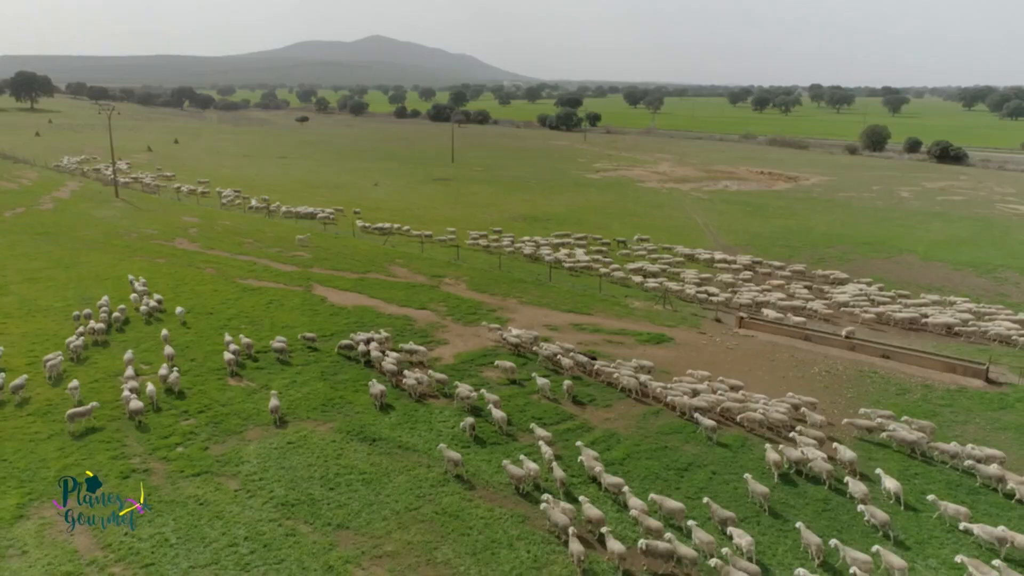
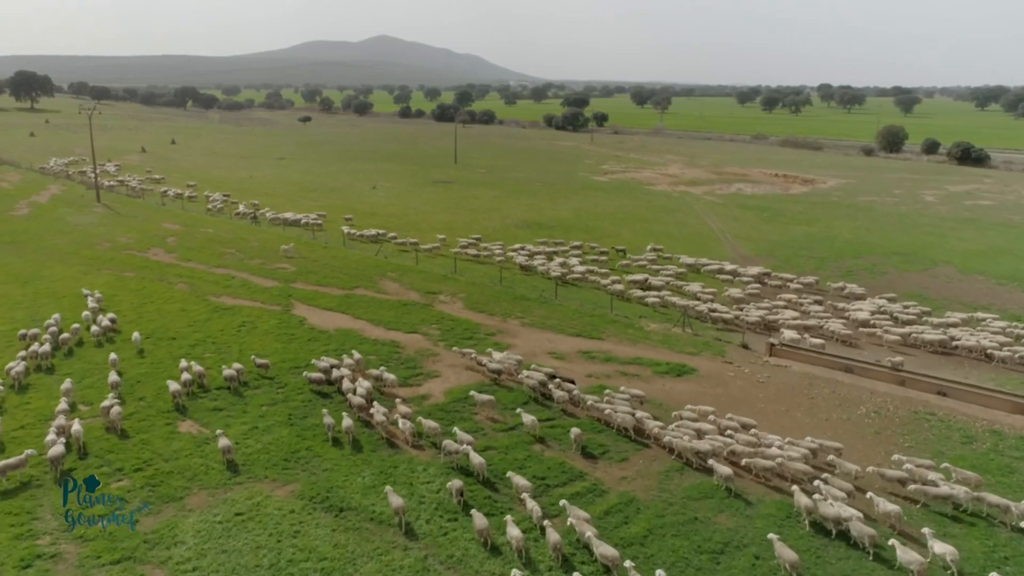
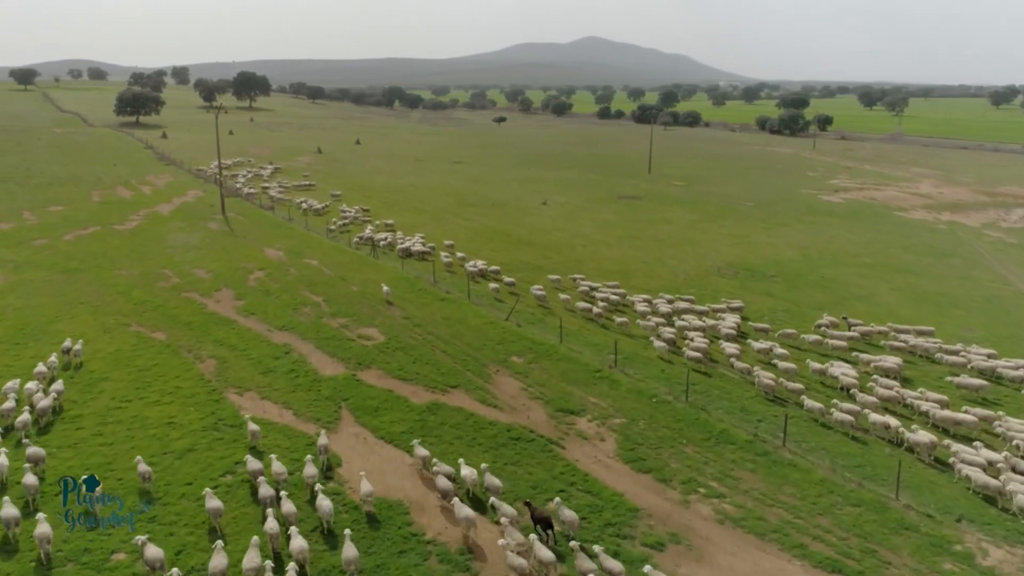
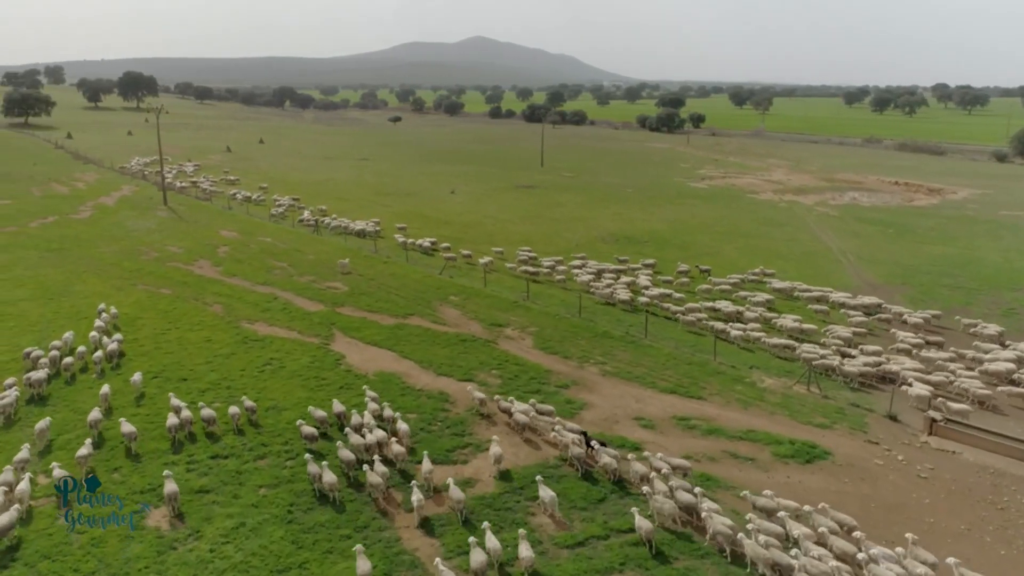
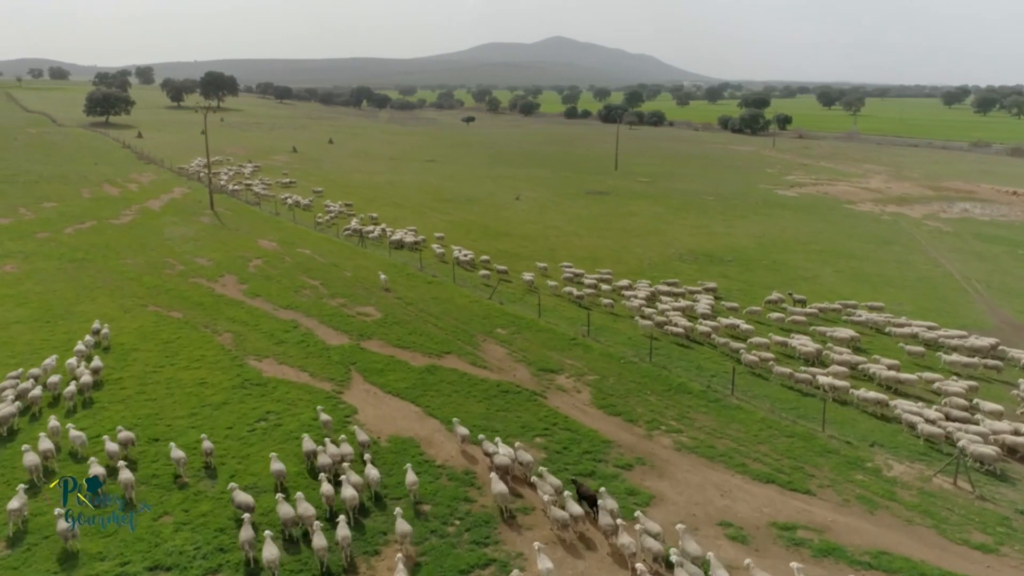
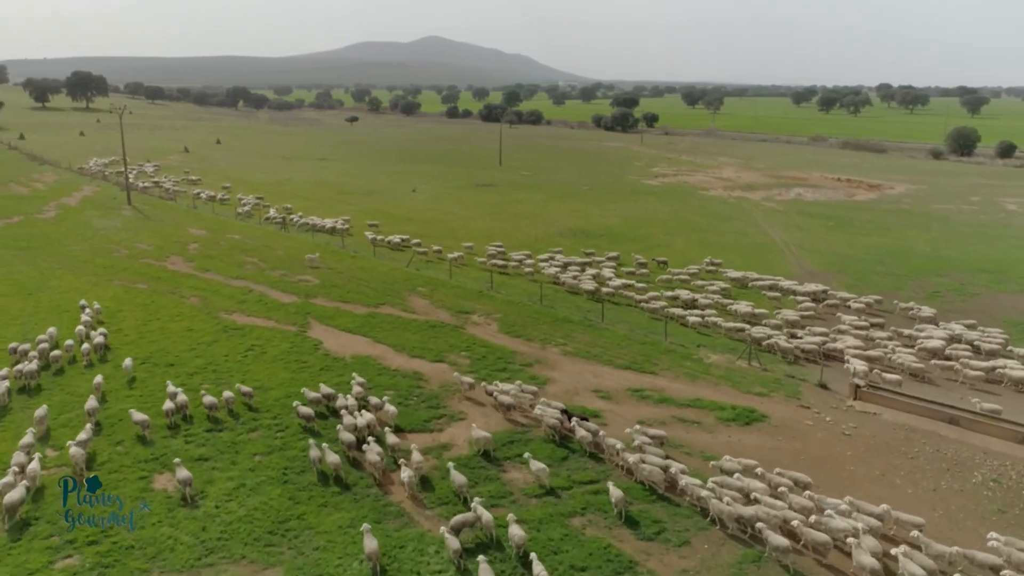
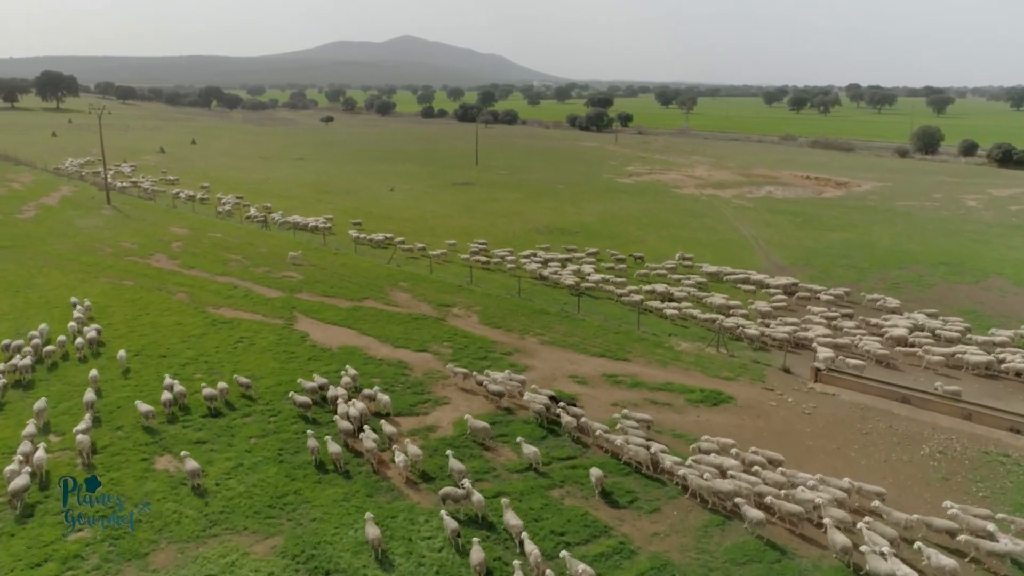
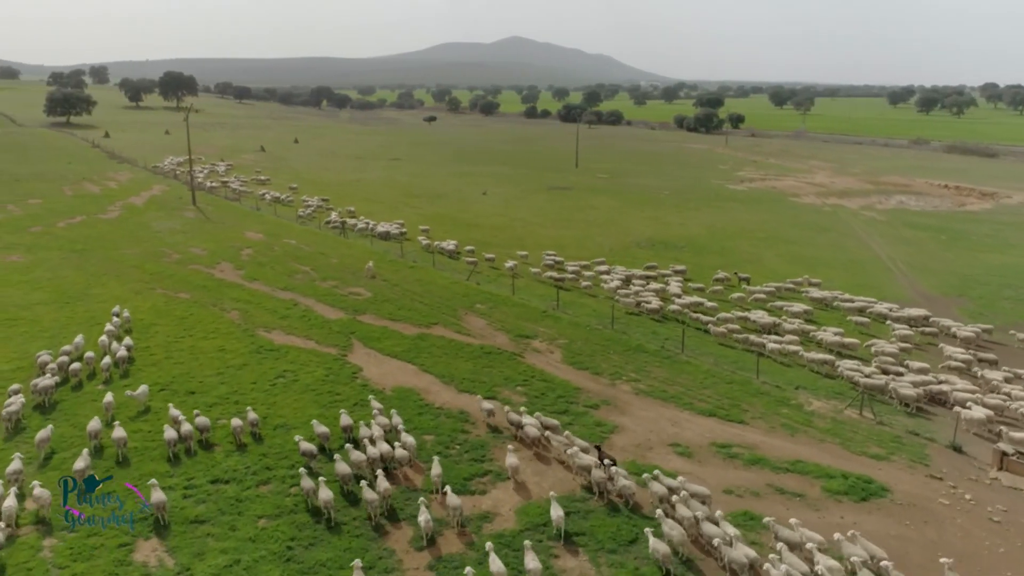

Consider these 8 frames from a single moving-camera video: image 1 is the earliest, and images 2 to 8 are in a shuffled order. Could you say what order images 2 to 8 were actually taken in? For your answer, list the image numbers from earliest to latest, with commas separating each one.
2, 7, 6, 4, 8, 5, 3
